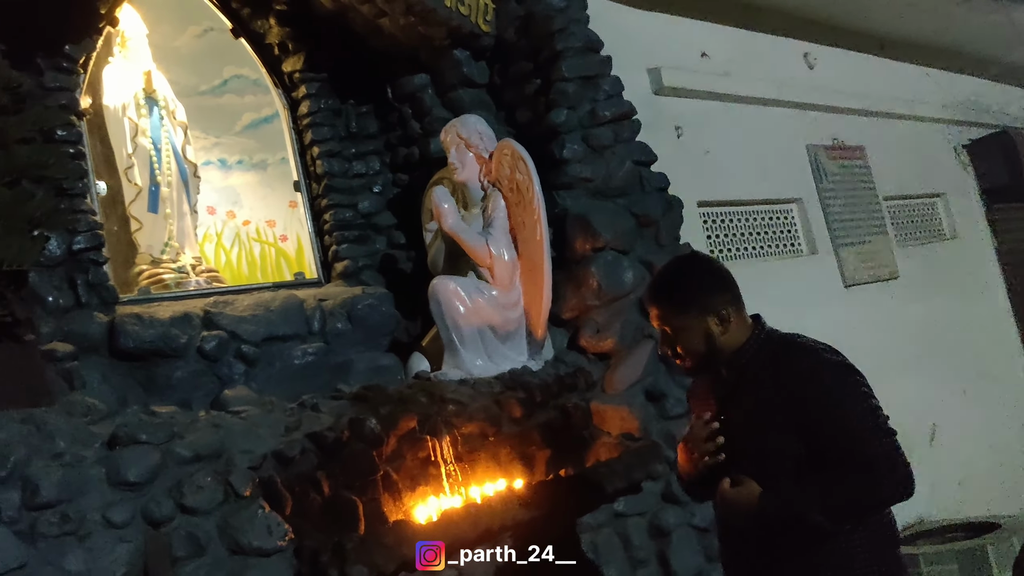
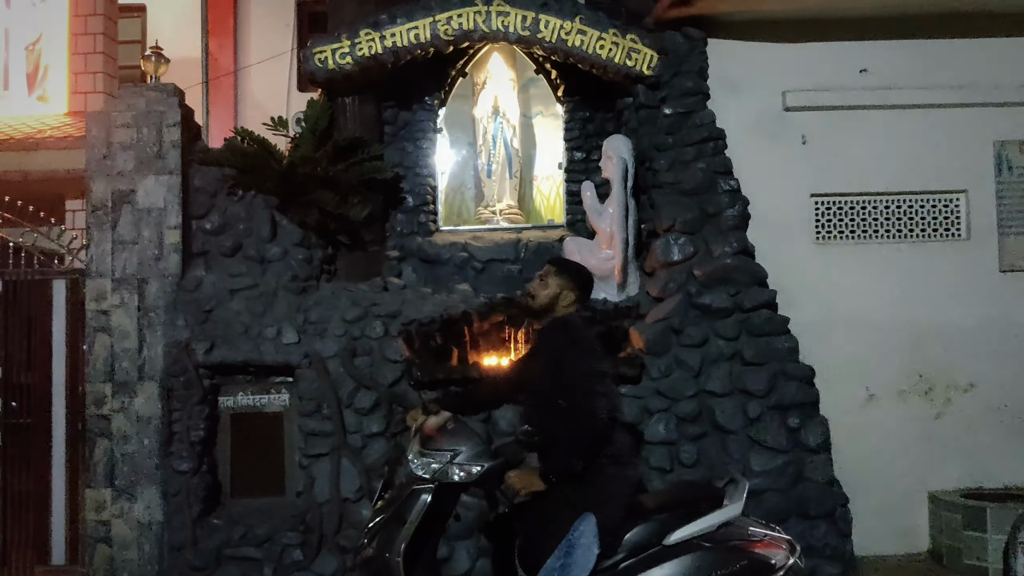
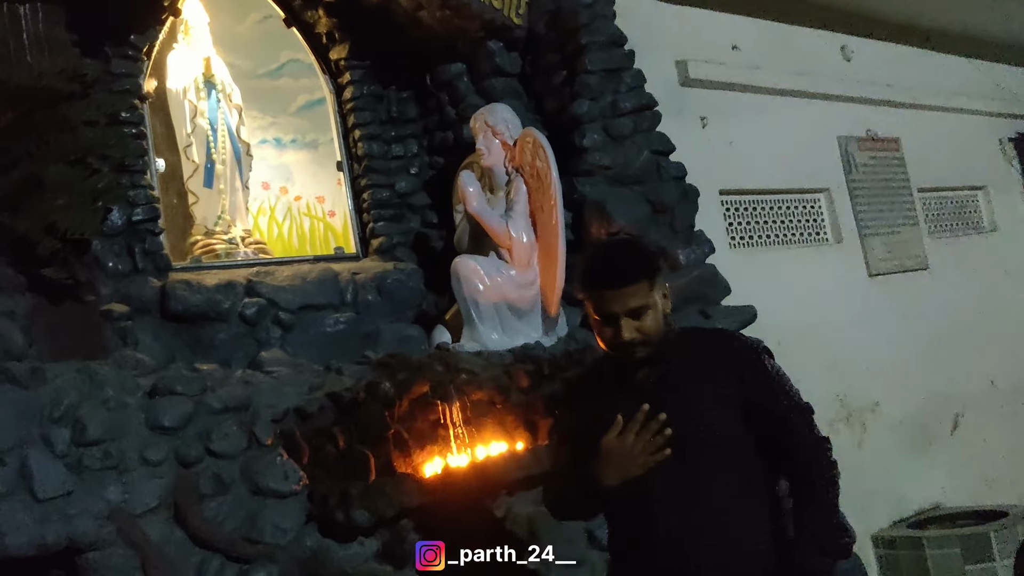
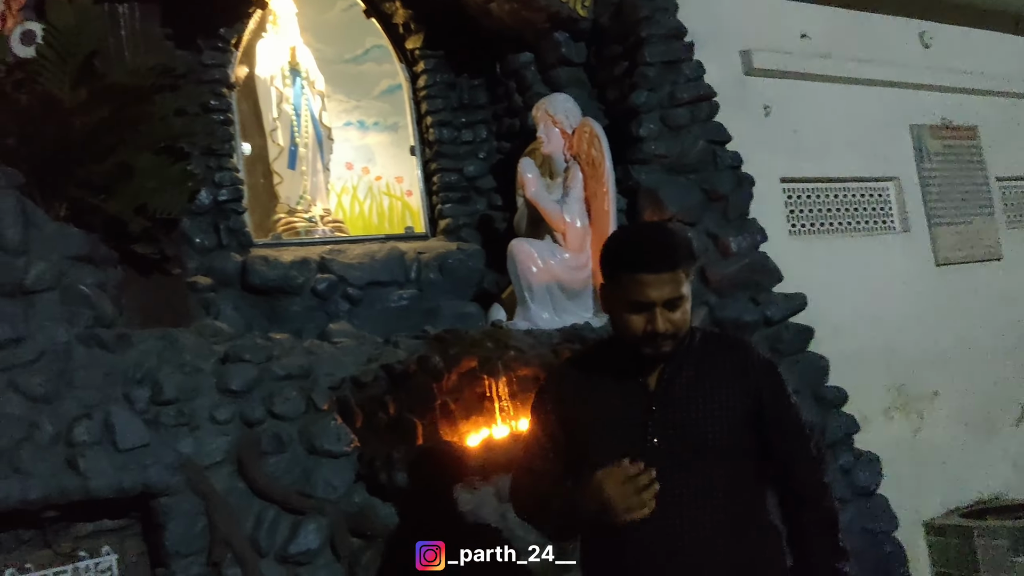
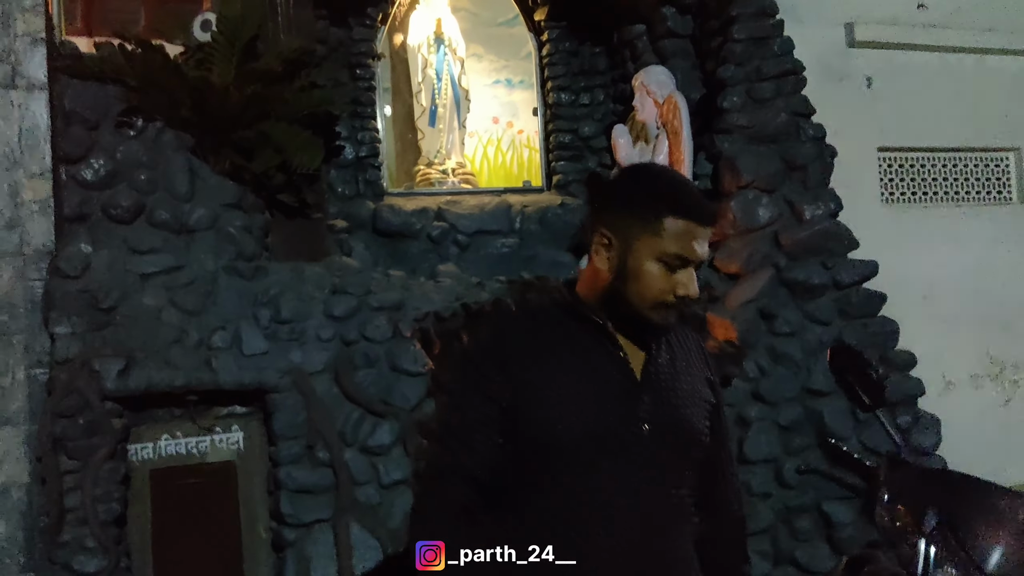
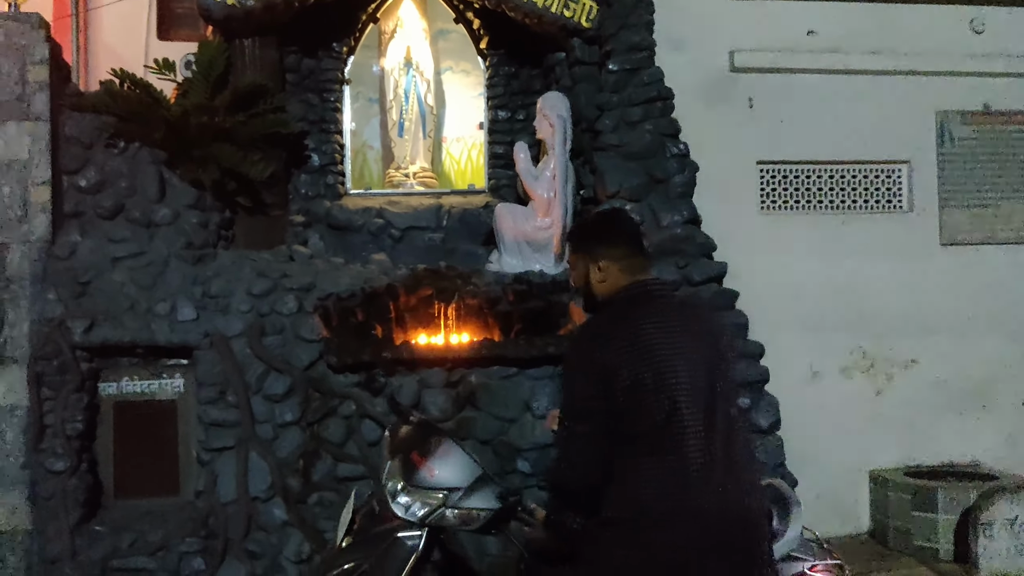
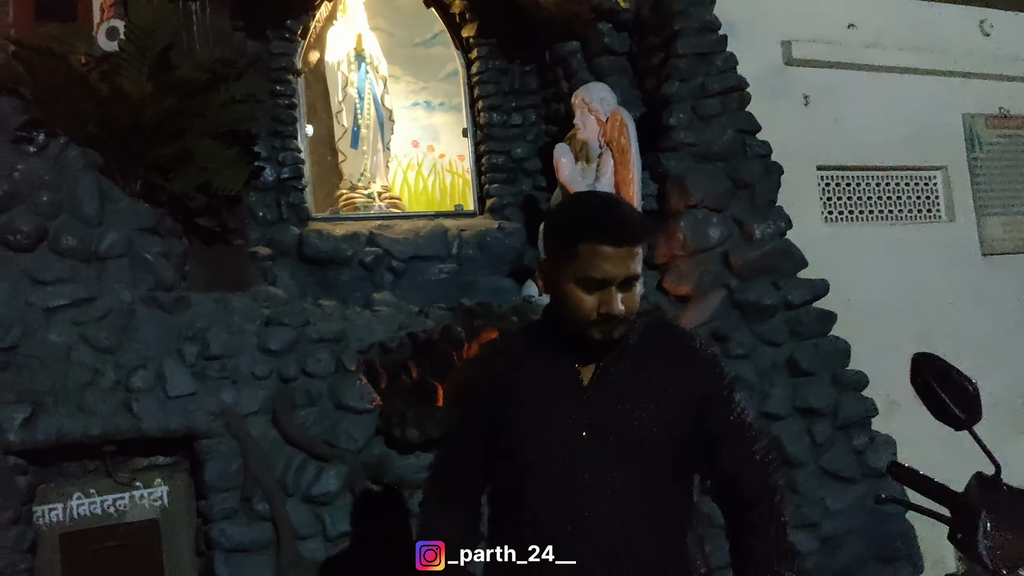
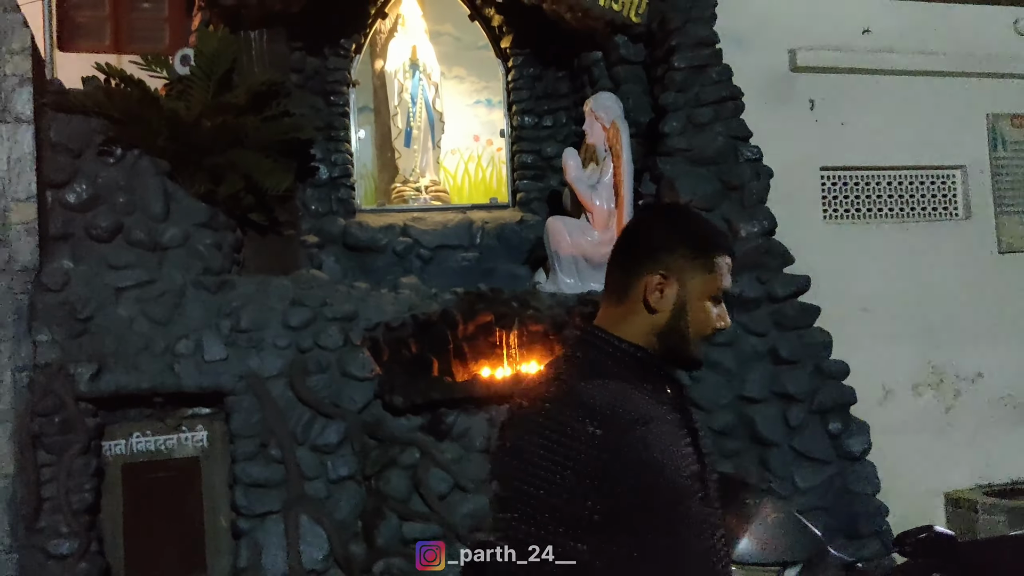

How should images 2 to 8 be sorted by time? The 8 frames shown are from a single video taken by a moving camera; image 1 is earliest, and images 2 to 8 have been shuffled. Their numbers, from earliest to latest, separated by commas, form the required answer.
3, 4, 7, 5, 8, 6, 2
